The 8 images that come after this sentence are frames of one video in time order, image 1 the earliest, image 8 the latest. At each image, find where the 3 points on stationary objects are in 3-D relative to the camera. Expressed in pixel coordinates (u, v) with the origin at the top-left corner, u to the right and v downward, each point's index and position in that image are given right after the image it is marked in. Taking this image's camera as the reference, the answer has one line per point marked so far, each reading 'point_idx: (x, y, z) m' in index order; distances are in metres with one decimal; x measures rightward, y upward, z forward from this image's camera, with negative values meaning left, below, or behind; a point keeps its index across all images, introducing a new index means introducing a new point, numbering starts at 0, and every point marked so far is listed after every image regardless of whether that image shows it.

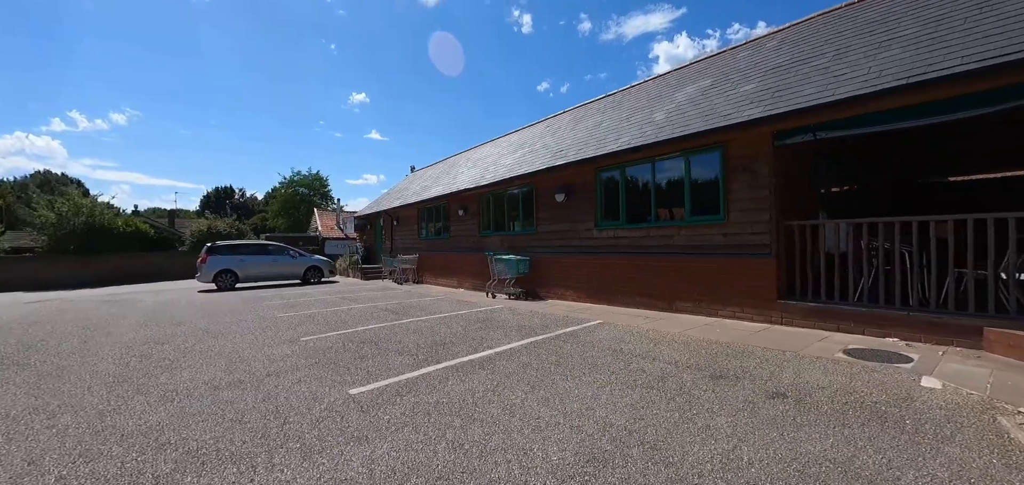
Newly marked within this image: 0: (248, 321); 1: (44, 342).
0: (-5.0, -1.5, +7.7) m
1: (-7.4, -1.6, +6.4) m
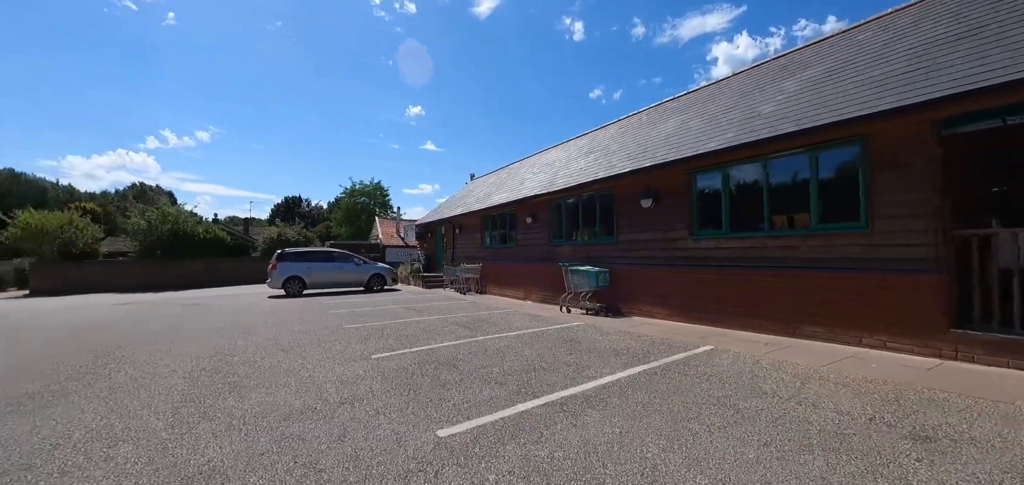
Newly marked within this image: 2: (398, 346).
0: (-3.4, -1.6, +7.2) m
1: (-5.9, -1.6, +6.2) m
2: (-1.7, -1.6, +6.3) m
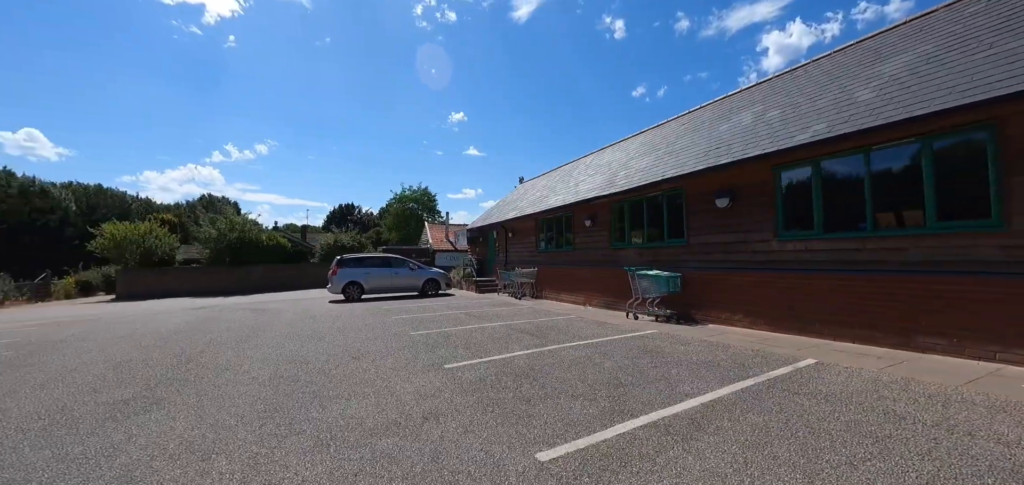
0: (-2.2, -1.7, +7.1) m
1: (-4.8, -1.8, +6.3) m
2: (-0.6, -1.7, +6.0) m
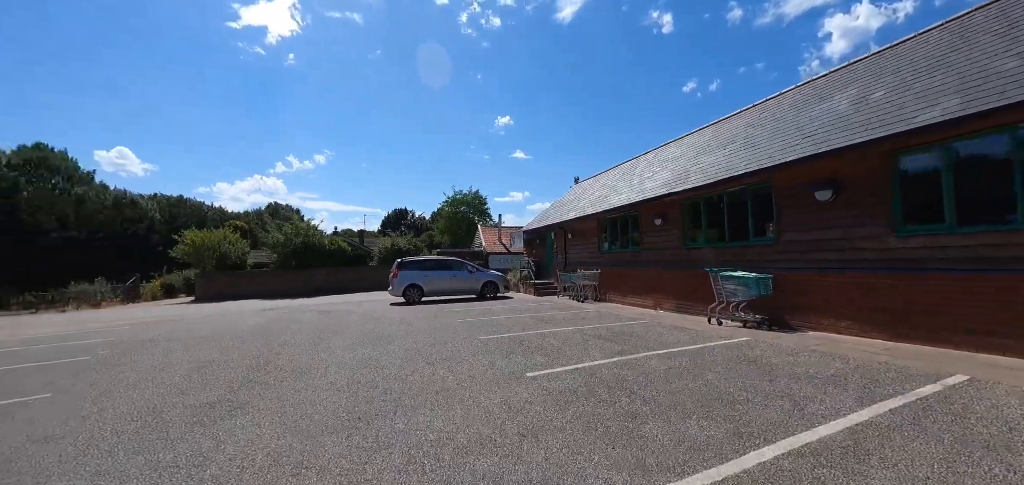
0: (-1.0, -1.7, +6.8) m
1: (-3.6, -1.8, +6.3) m
2: (+0.6, -1.7, +5.6) m
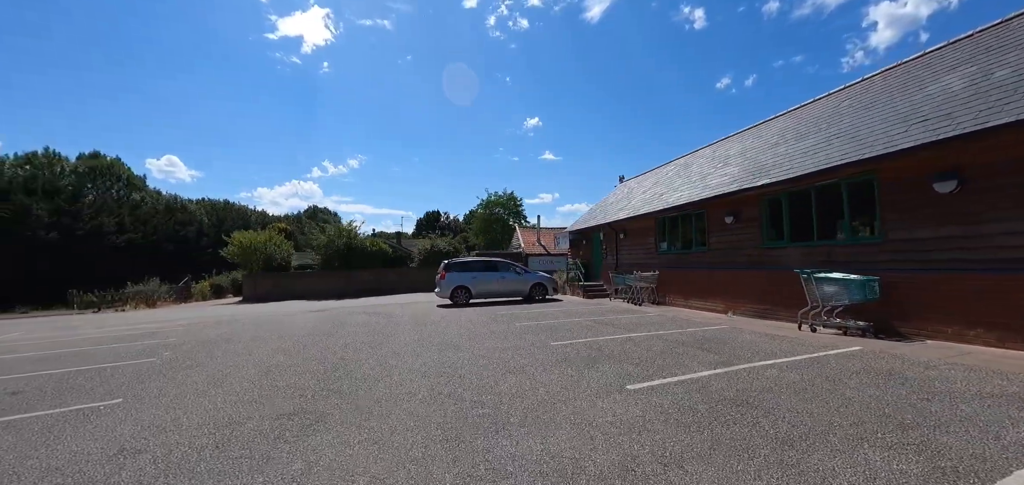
0: (+0.2, -1.7, +6.3) m
1: (-2.4, -1.8, +6.0) m
2: (+1.7, -1.6, +4.9) m
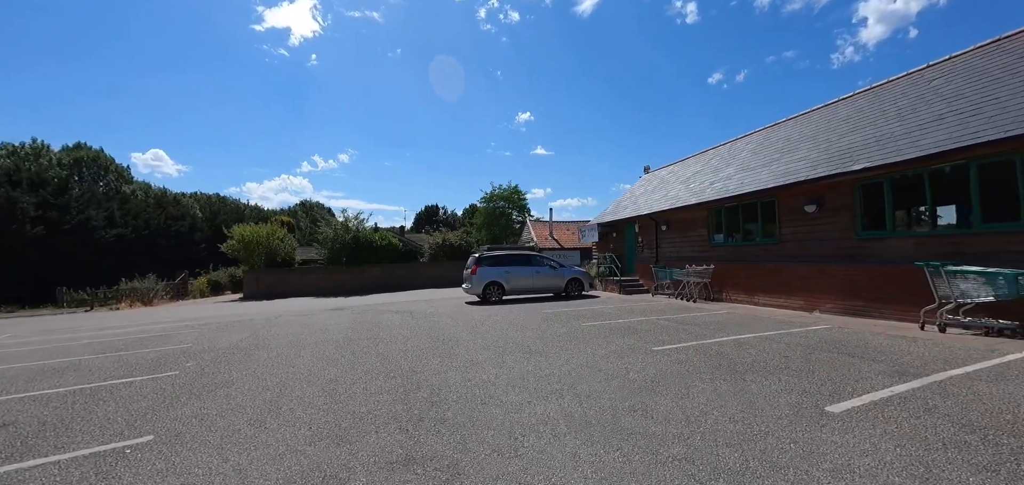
0: (+1.6, -1.5, +5.2) m
1: (-1.1, -1.6, +4.8) m
2: (+3.1, -1.4, +3.9) m
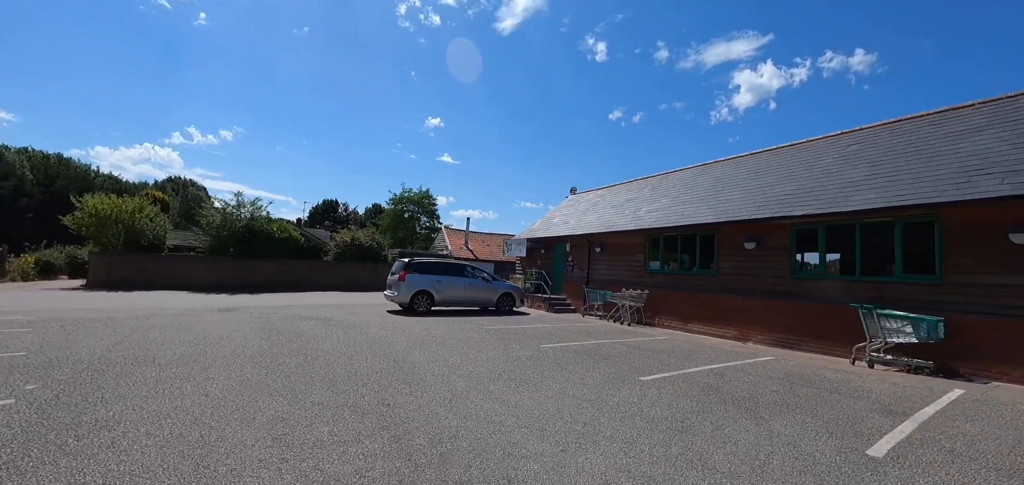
0: (+1.5, -1.7, +4.8) m
1: (-1.0, -1.6, +3.8) m
2: (+3.3, -1.8, +3.9) m
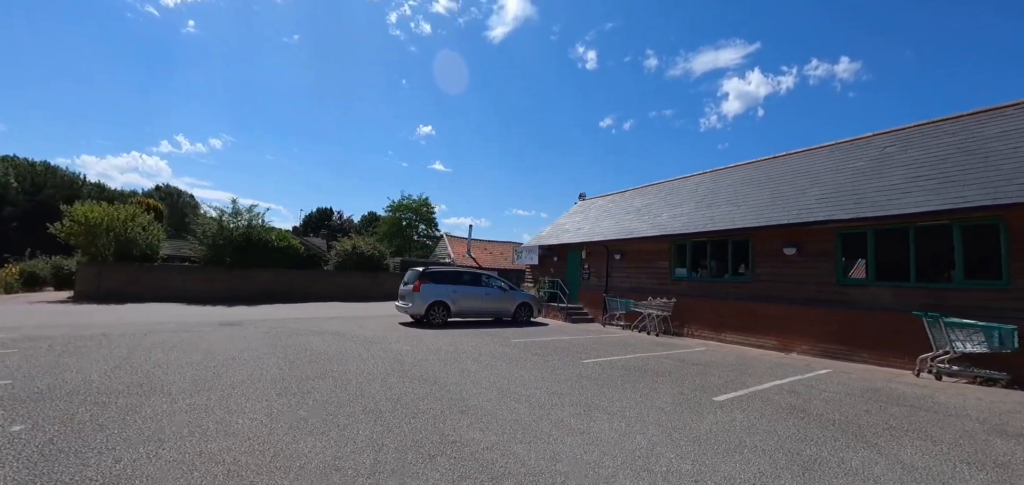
0: (+2.3, -1.8, +4.3) m
1: (-0.2, -1.6, +3.2) m
2: (+4.0, -1.9, +3.4) m
